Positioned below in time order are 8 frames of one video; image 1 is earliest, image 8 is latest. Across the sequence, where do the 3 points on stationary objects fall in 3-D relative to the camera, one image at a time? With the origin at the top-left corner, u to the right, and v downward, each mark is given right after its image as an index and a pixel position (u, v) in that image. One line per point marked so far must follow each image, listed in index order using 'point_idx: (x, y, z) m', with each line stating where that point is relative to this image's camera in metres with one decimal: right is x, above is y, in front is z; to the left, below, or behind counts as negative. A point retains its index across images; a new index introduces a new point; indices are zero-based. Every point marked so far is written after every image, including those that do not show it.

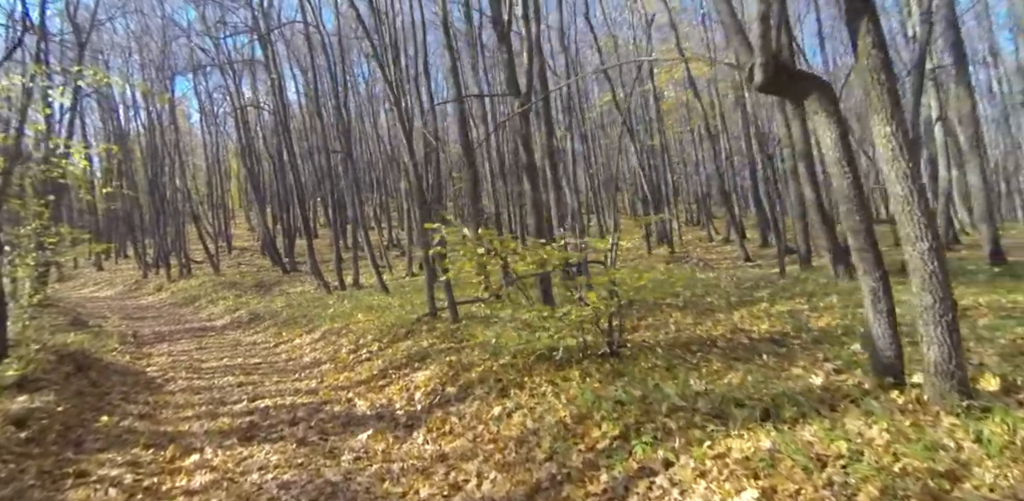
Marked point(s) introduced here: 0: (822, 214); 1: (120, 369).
0: (+6.2, +0.7, +11.1) m
1: (-7.7, -2.3, +10.9) m
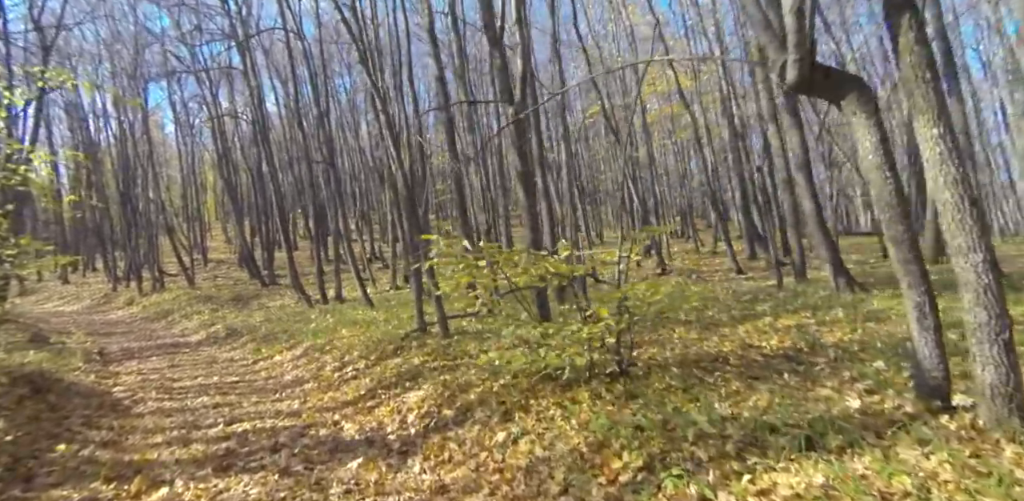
0: (+6.1, +0.5, +10.9) m
1: (-7.8, -2.5, +10.2) m
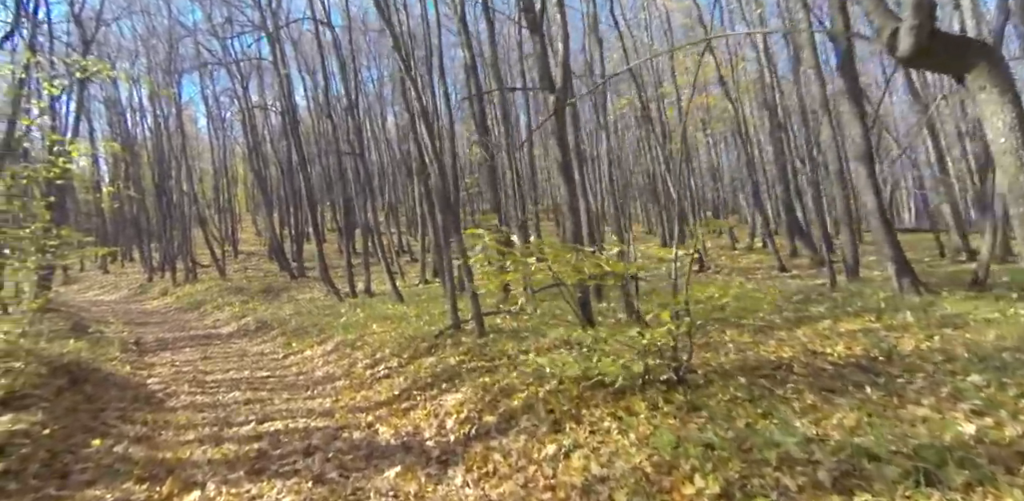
0: (+6.8, +0.5, +10.2) m
1: (-7.1, -2.4, +10.1) m
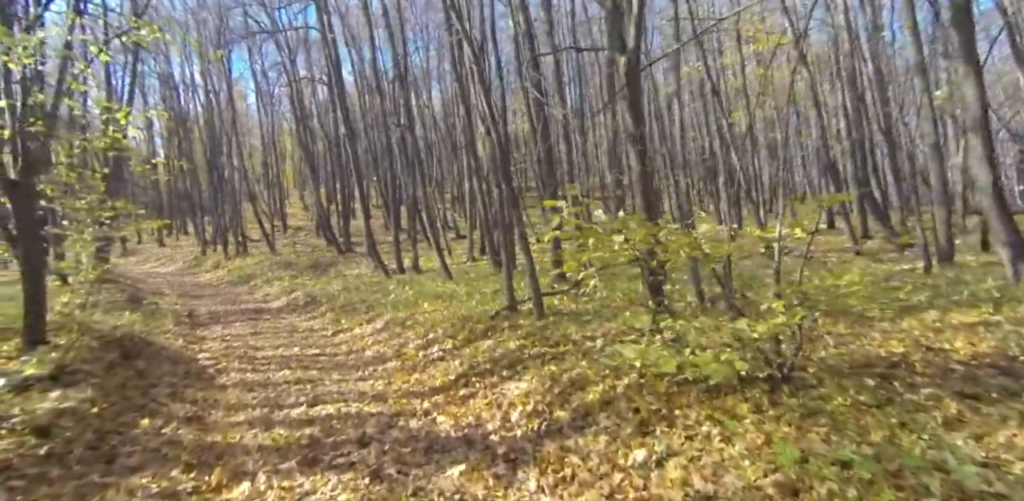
0: (+7.8, +0.8, +9.0) m
1: (-6.1, -1.9, +10.0) m
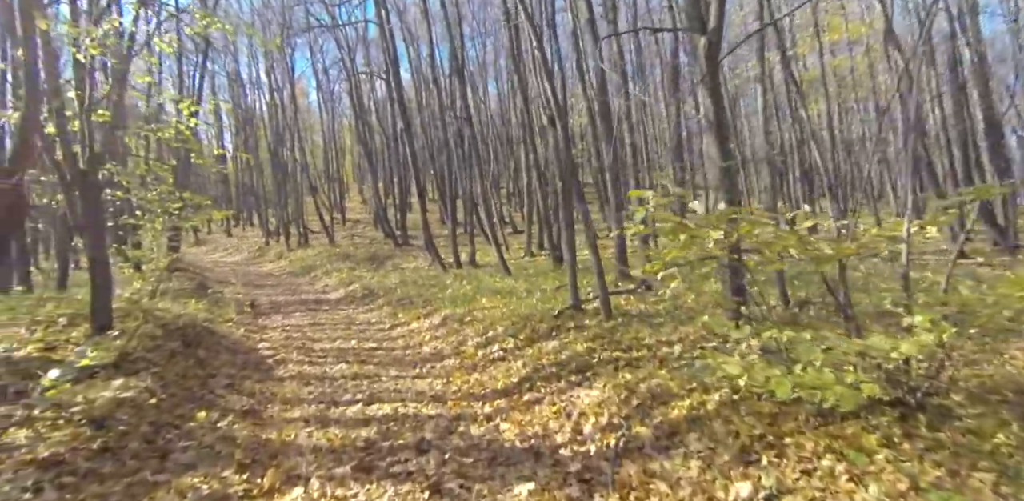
0: (+8.8, +0.7, +7.7) m
1: (-5.0, -1.7, +10.0) m
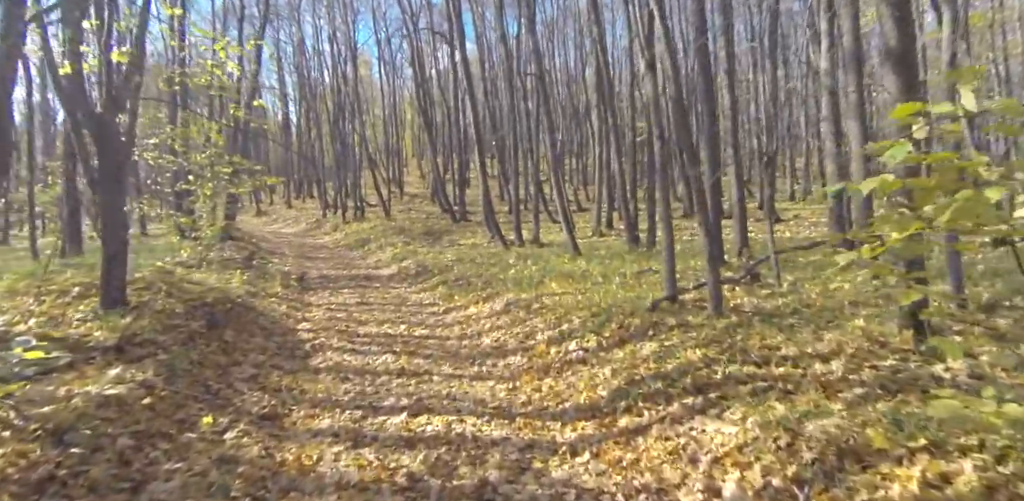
0: (+9.7, +0.7, +5.1) m
1: (-3.9, -1.2, +8.9) m
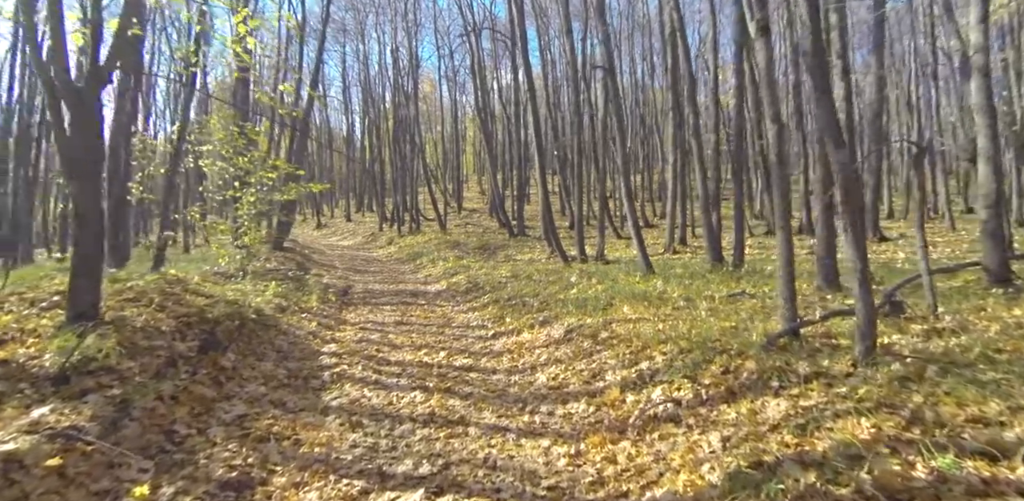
0: (+10.1, +0.5, +2.4) m
1: (-3.1, -1.3, +7.6) m
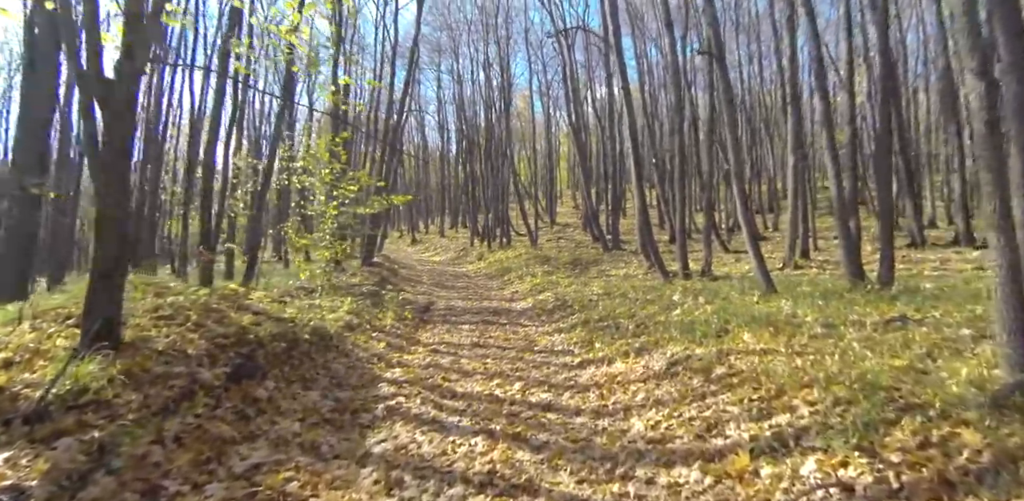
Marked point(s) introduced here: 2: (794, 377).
0: (+10.1, +0.6, -0.6) m
1: (-2.0, -1.4, +6.7) m
2: (+2.4, -1.1, +4.8) m
